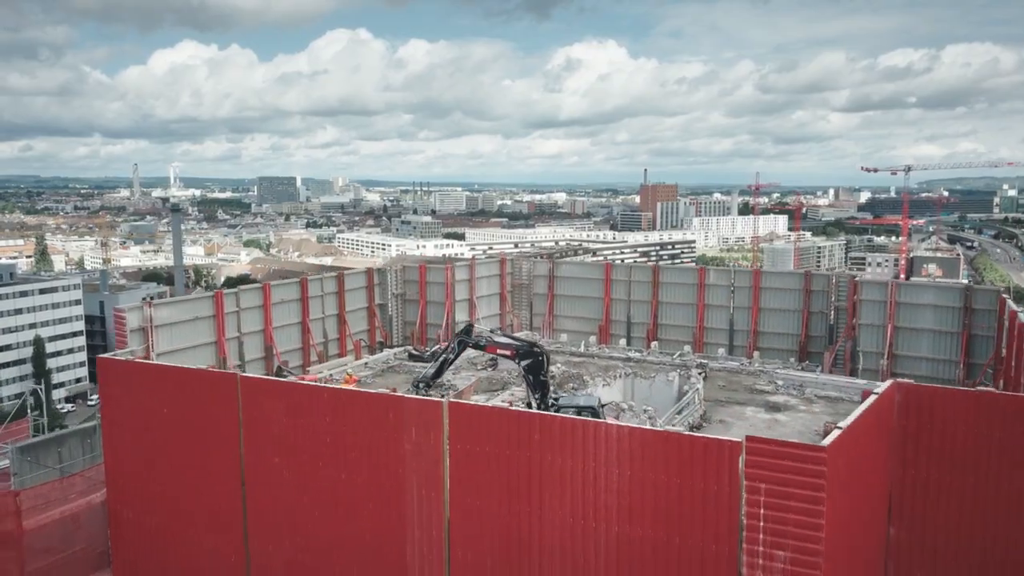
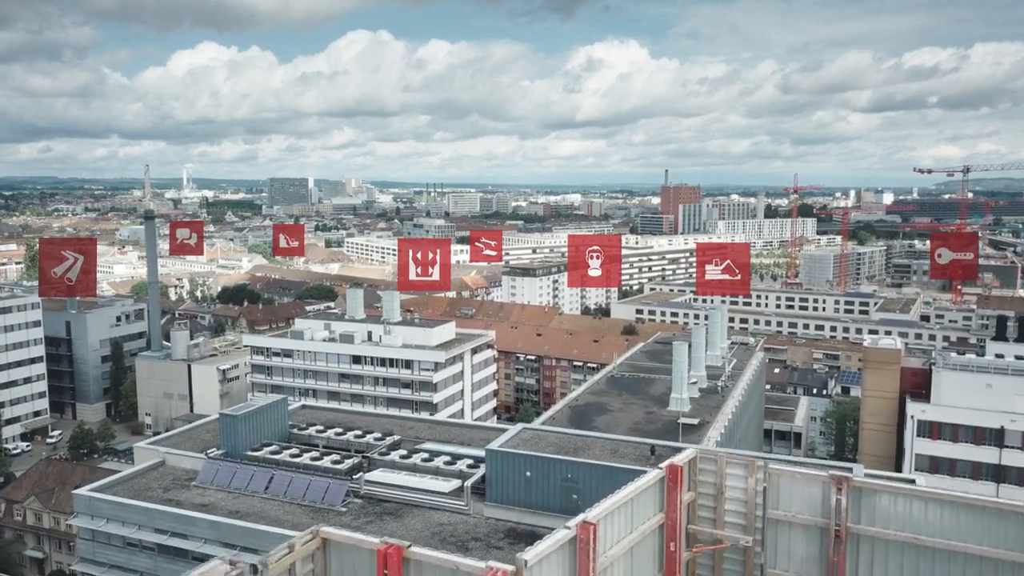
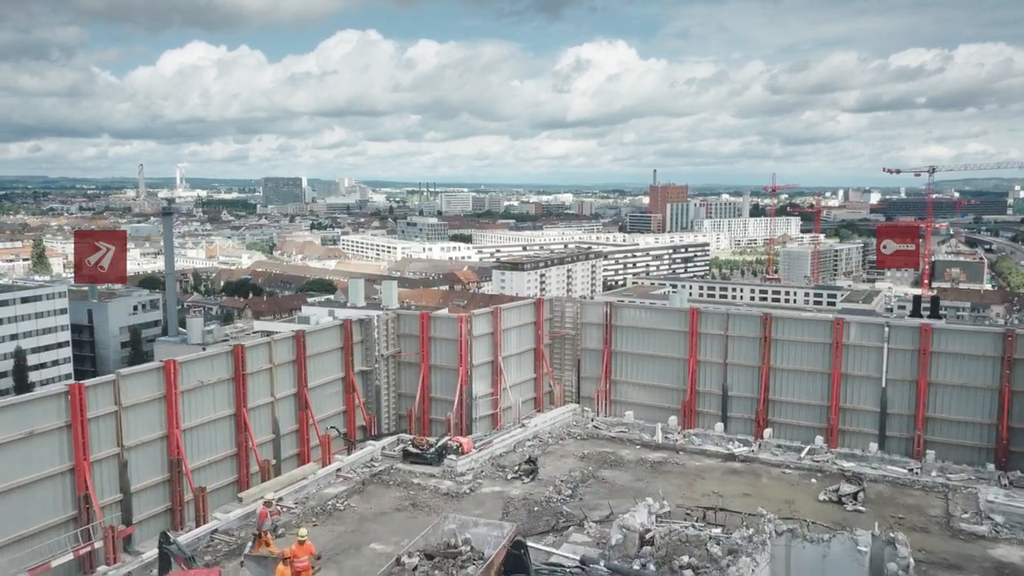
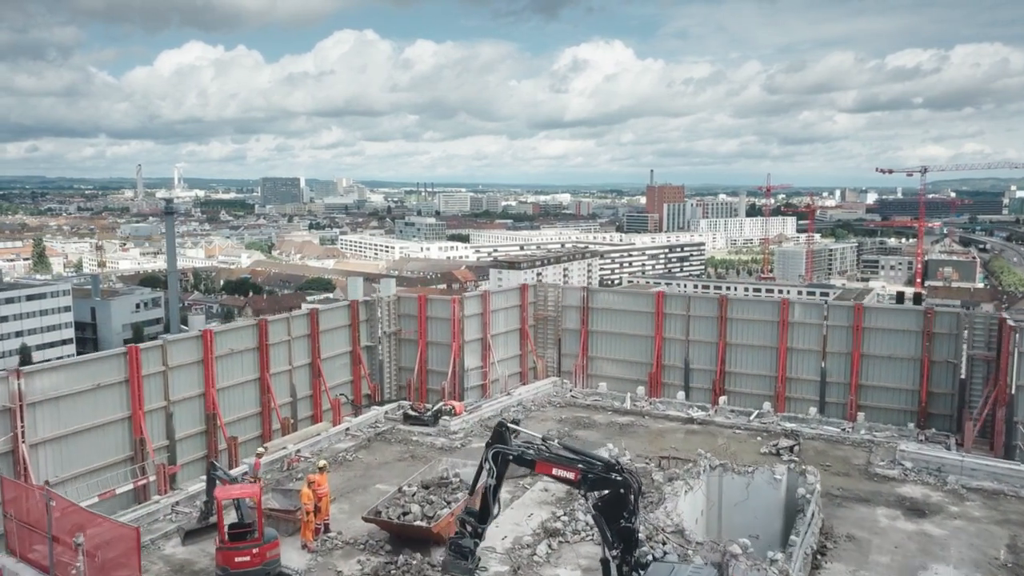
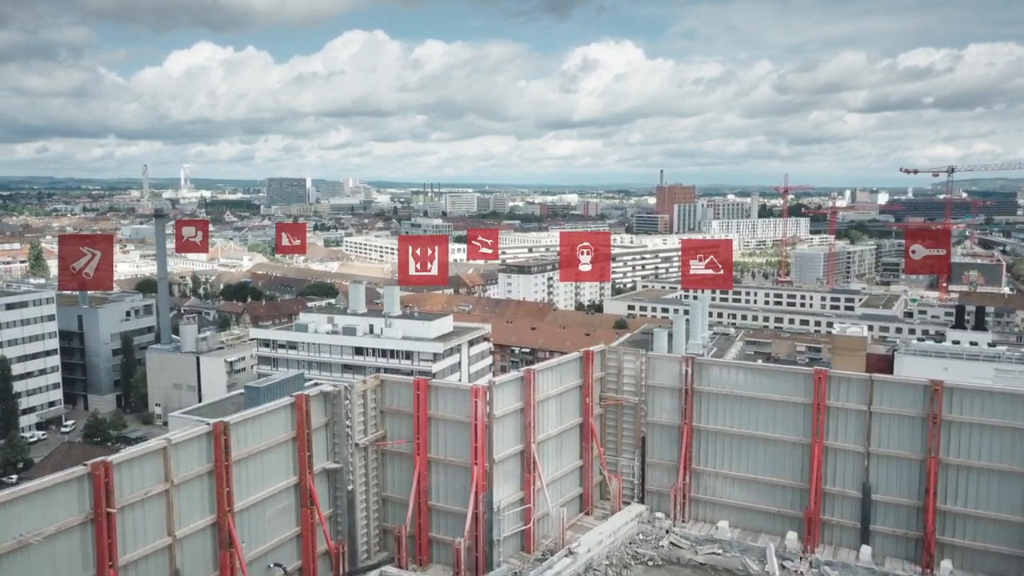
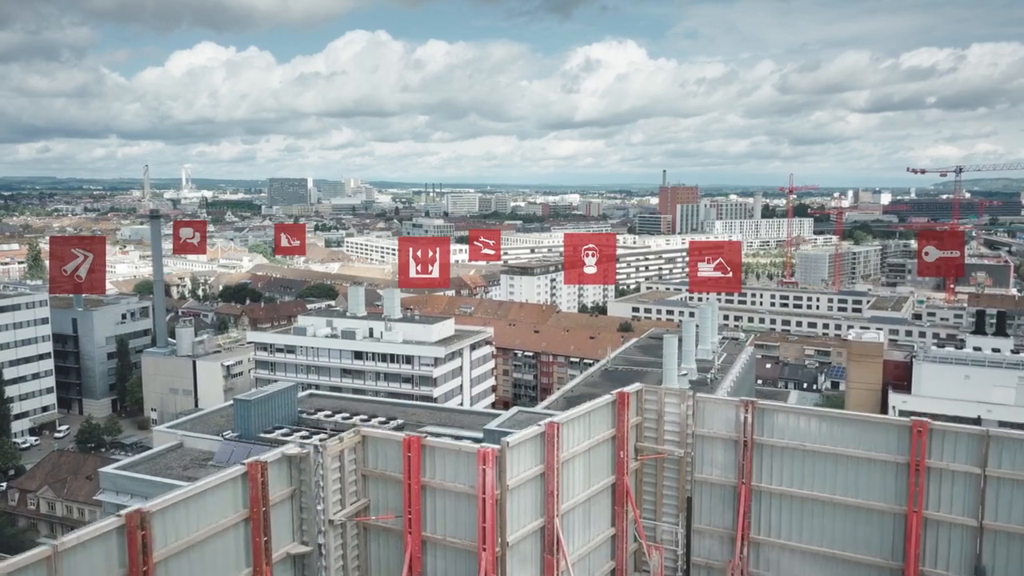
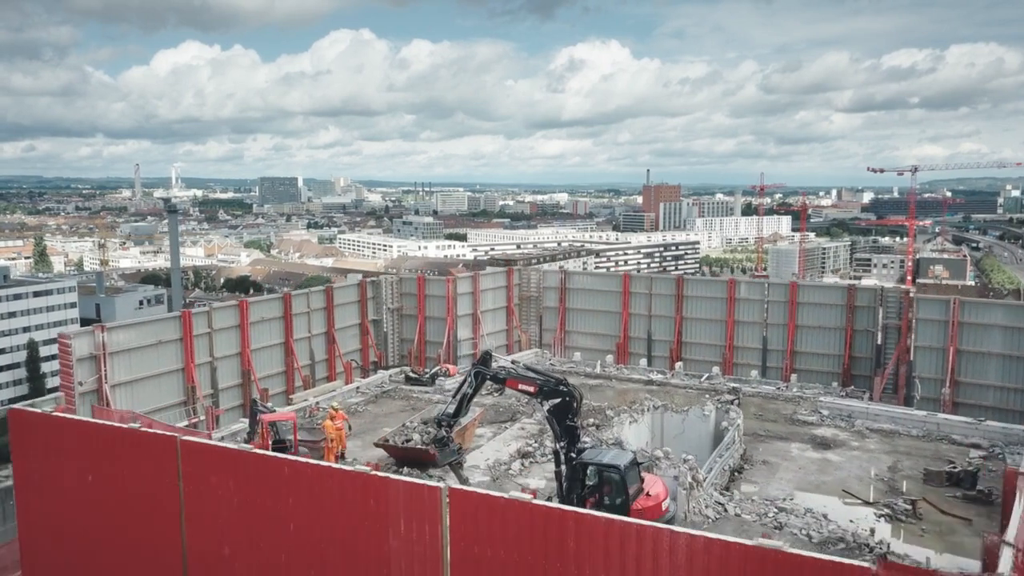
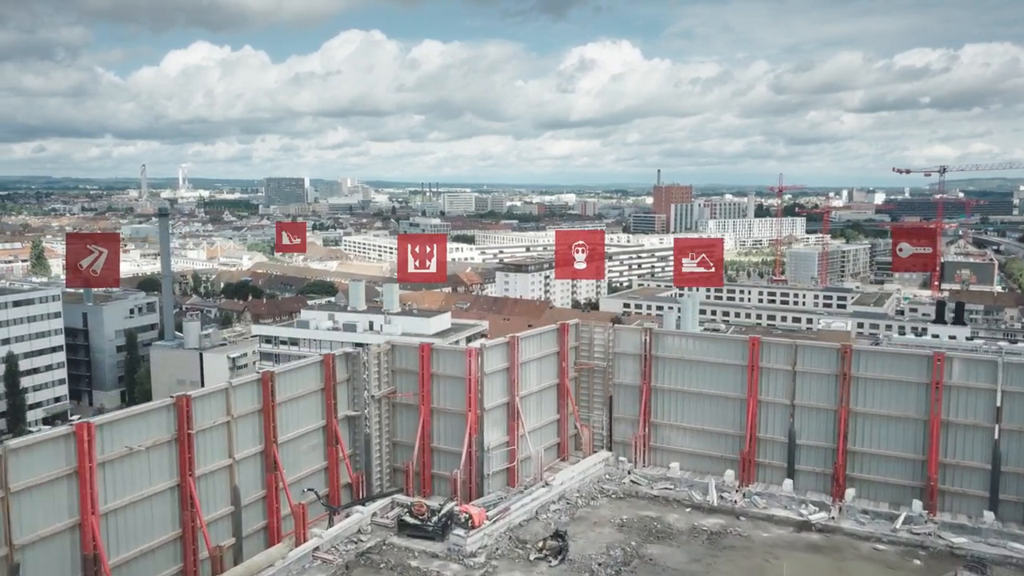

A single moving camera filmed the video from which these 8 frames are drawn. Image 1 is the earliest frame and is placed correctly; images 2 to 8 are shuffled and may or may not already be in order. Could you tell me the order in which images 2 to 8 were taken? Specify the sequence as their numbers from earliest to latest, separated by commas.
7, 4, 3, 8, 5, 6, 2
